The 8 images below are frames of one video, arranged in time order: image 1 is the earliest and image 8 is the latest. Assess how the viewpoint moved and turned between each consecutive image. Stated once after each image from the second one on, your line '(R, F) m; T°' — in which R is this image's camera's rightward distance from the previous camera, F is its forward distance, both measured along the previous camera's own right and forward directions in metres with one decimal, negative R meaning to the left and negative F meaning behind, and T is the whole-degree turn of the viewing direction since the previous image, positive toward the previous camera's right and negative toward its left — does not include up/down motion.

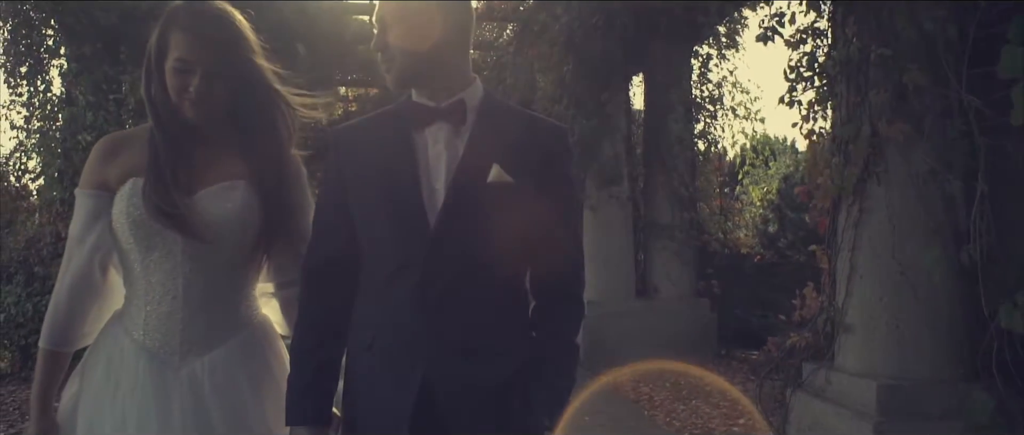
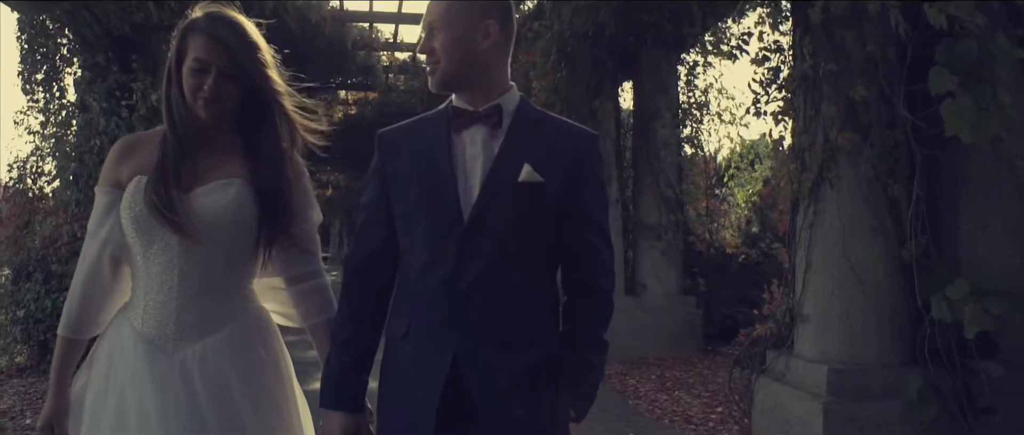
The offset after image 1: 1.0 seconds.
(+0.1, -0.4) m; -1°
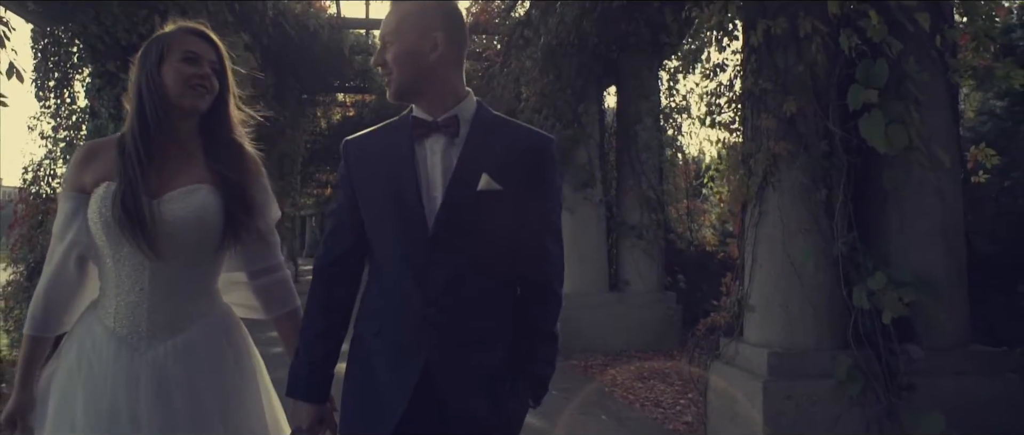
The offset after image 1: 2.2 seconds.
(+0.1, -0.5) m; 0°
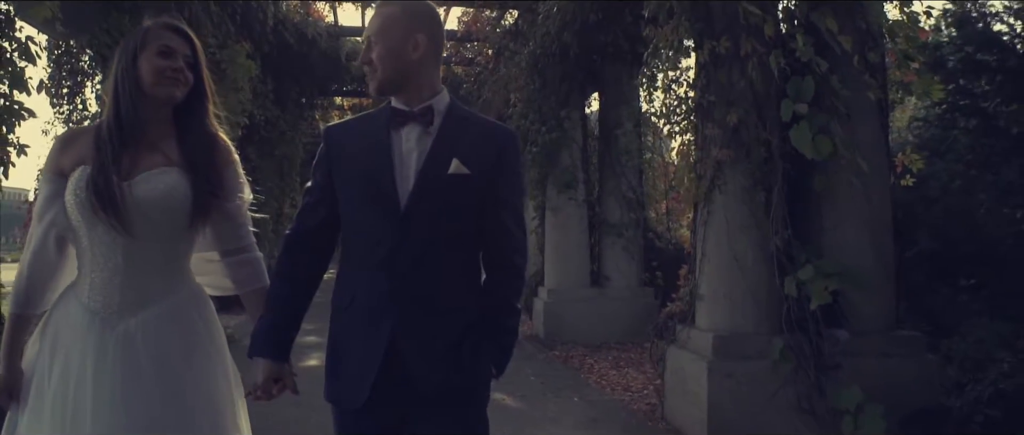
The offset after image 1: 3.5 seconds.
(+0.1, -0.6) m; 0°
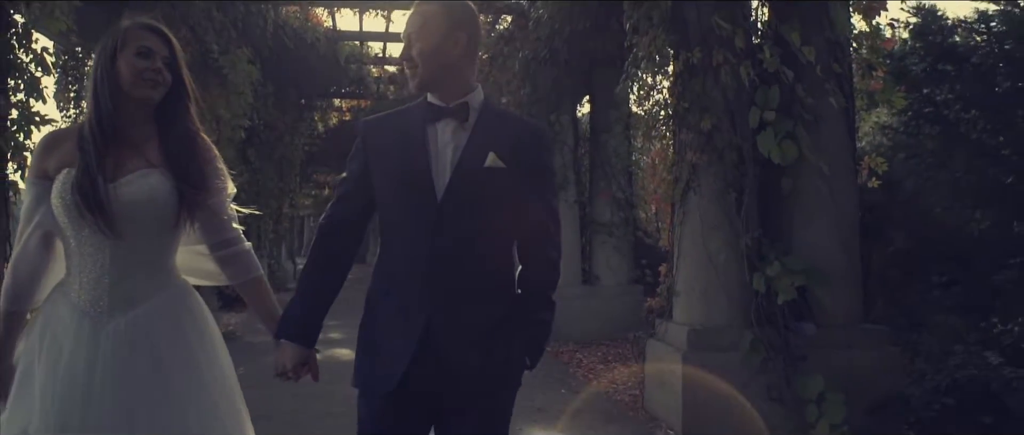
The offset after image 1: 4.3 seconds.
(+0.1, -0.3) m; 0°
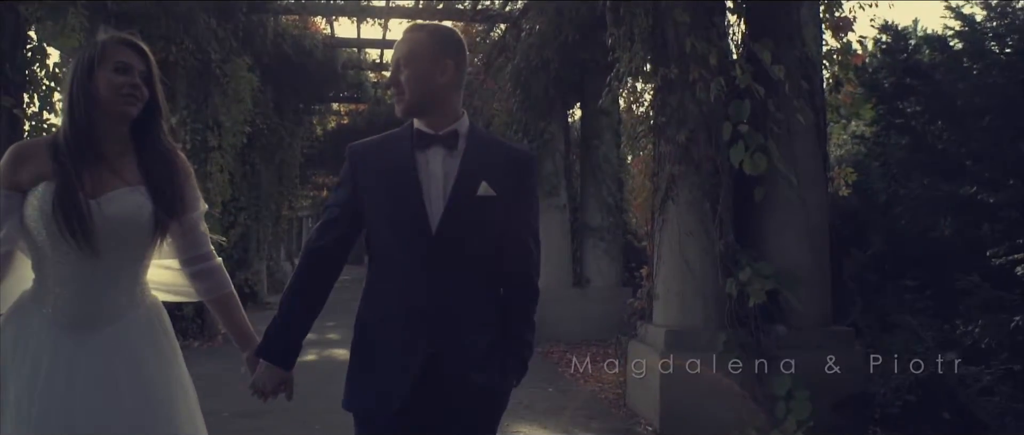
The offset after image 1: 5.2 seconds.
(+0.1, -0.3) m; 0°
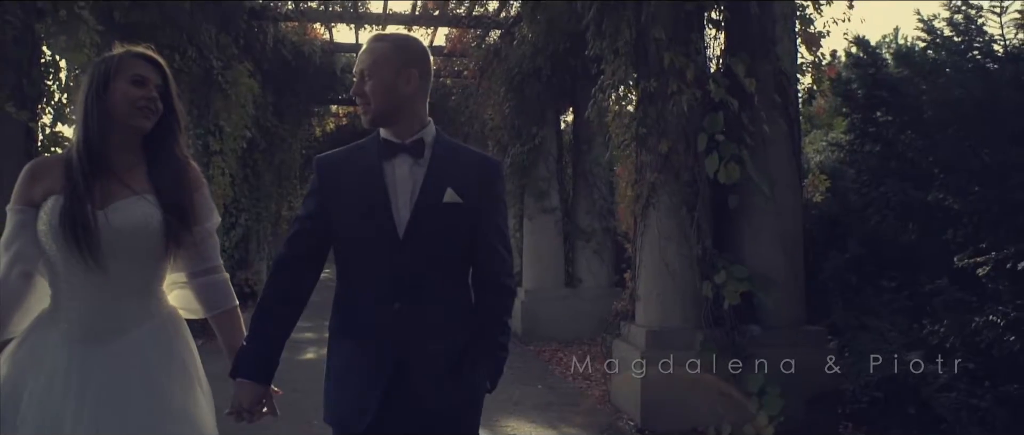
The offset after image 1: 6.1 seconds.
(+0.1, -0.3) m; 0°
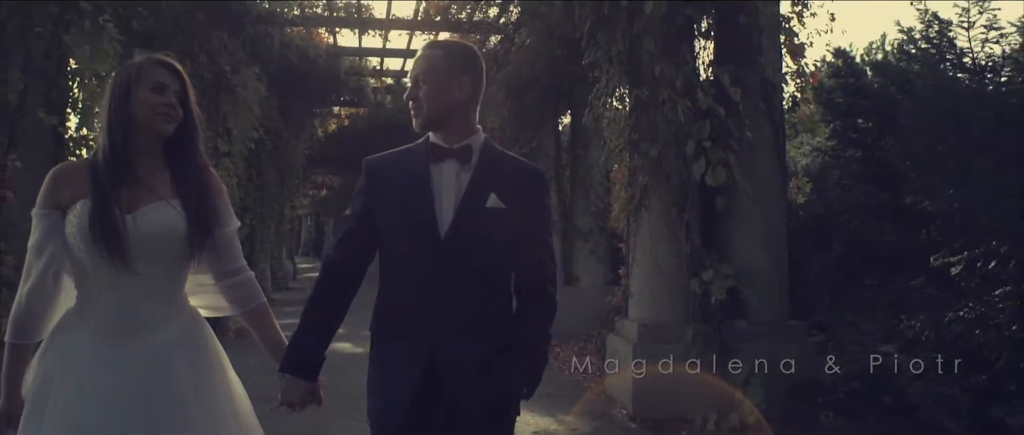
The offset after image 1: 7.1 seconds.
(0.0, -0.4) m; 0°
